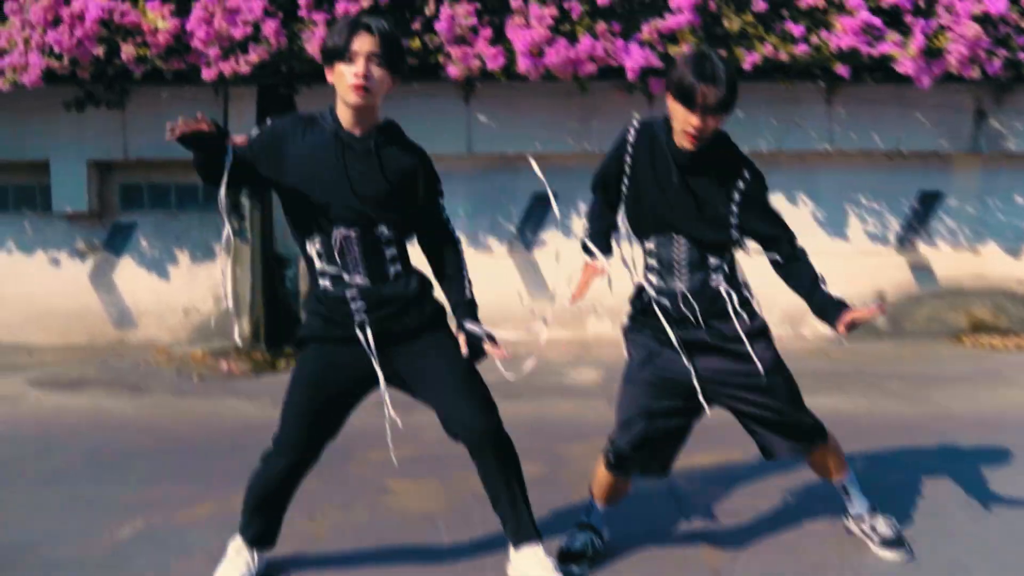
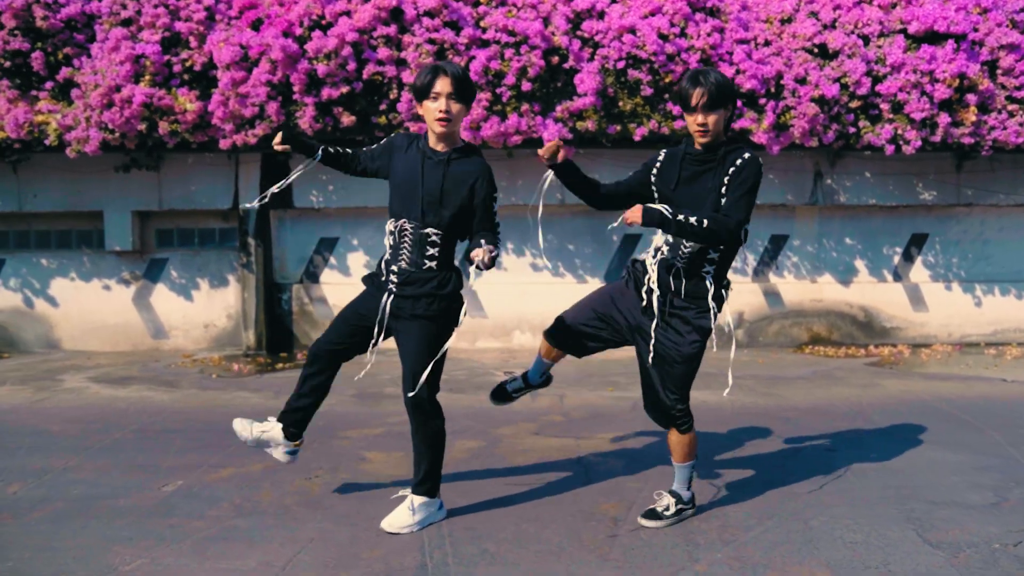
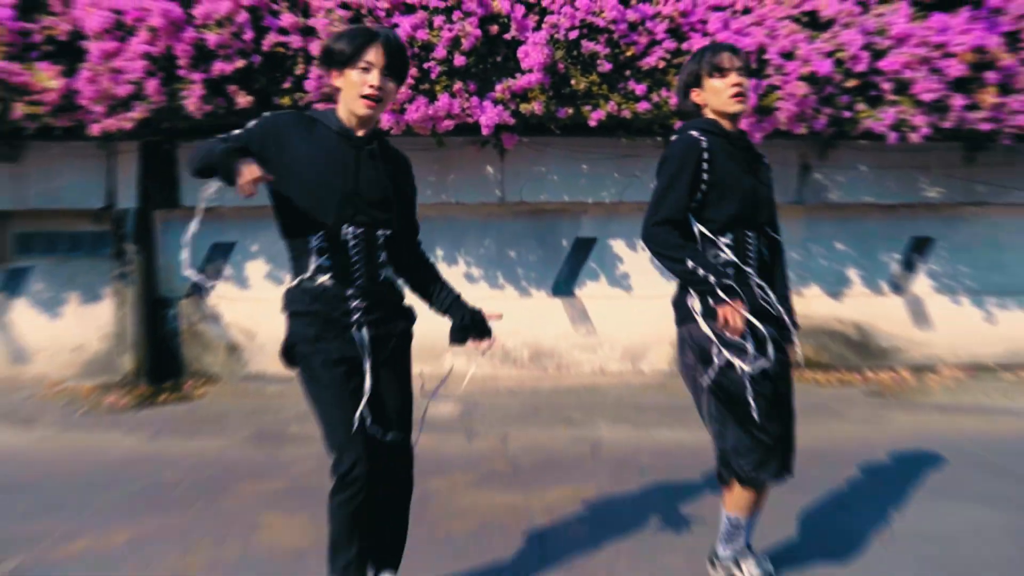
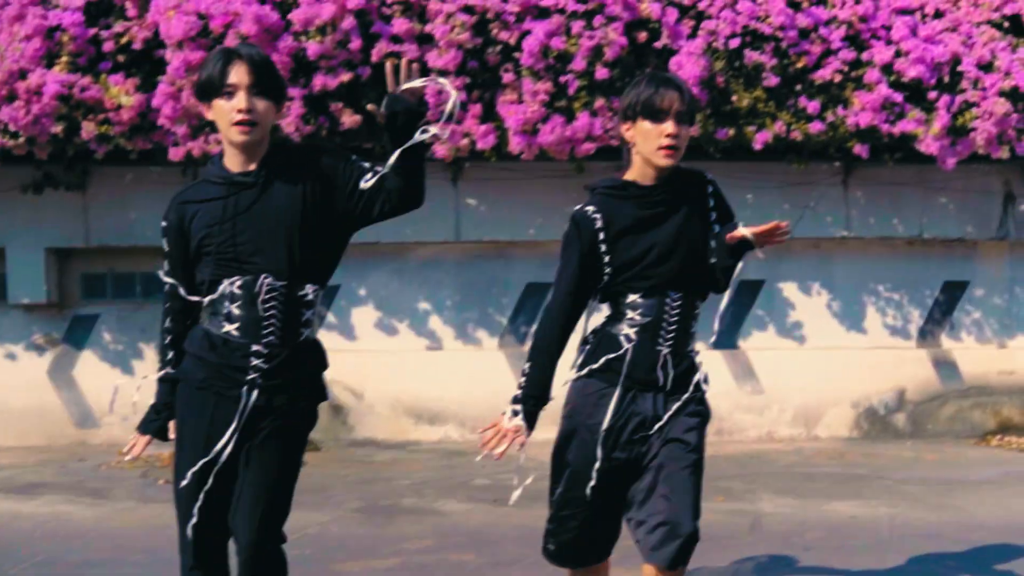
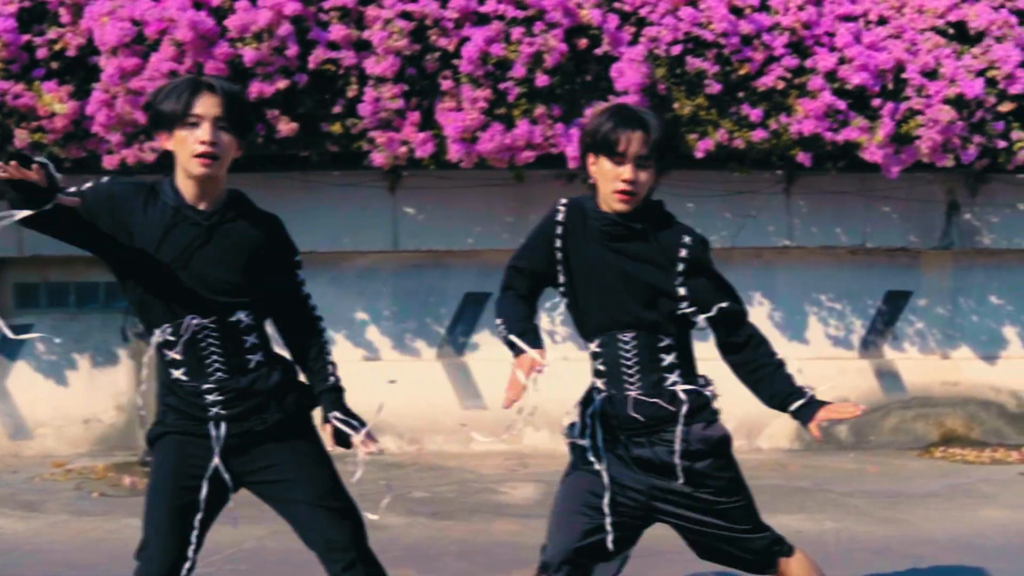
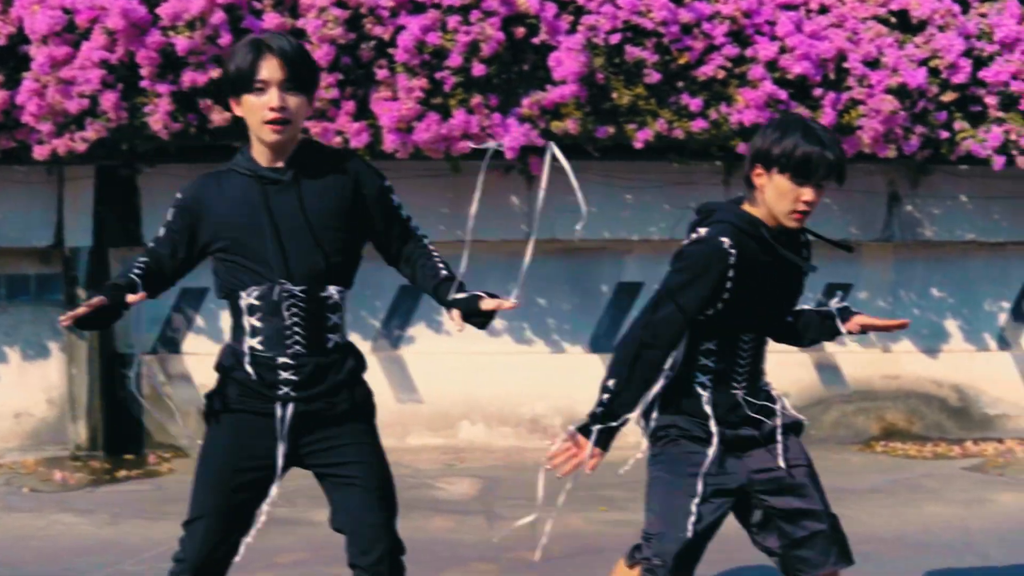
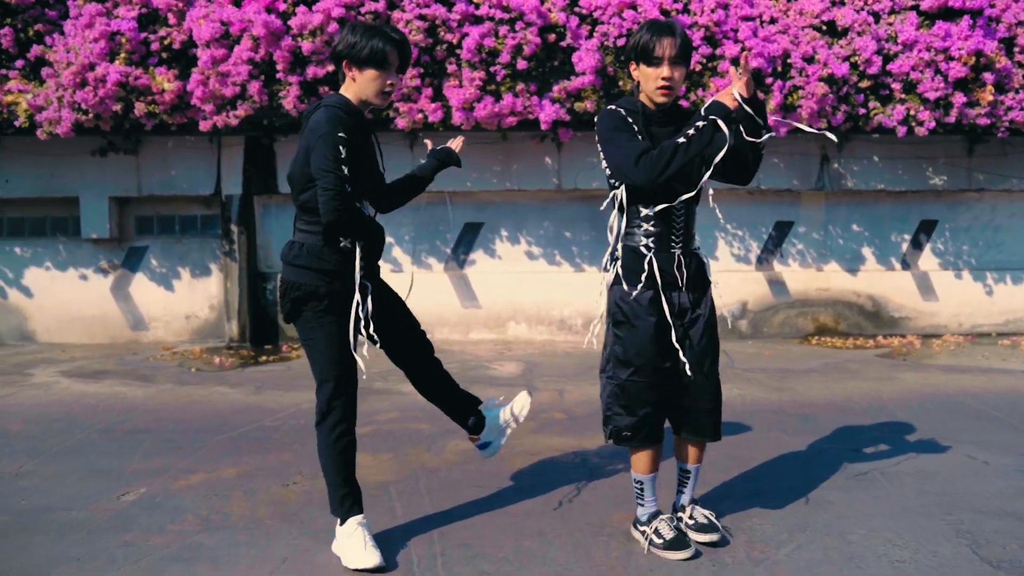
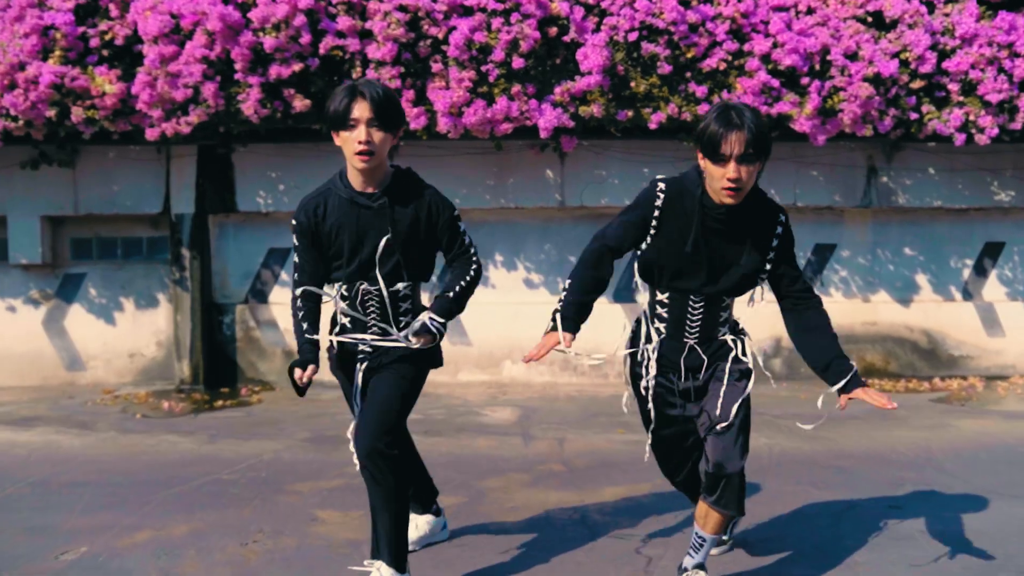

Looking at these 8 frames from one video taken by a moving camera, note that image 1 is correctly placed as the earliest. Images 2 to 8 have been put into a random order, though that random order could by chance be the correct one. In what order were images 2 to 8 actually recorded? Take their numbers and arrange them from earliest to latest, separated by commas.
4, 5, 6, 3, 7, 8, 2
